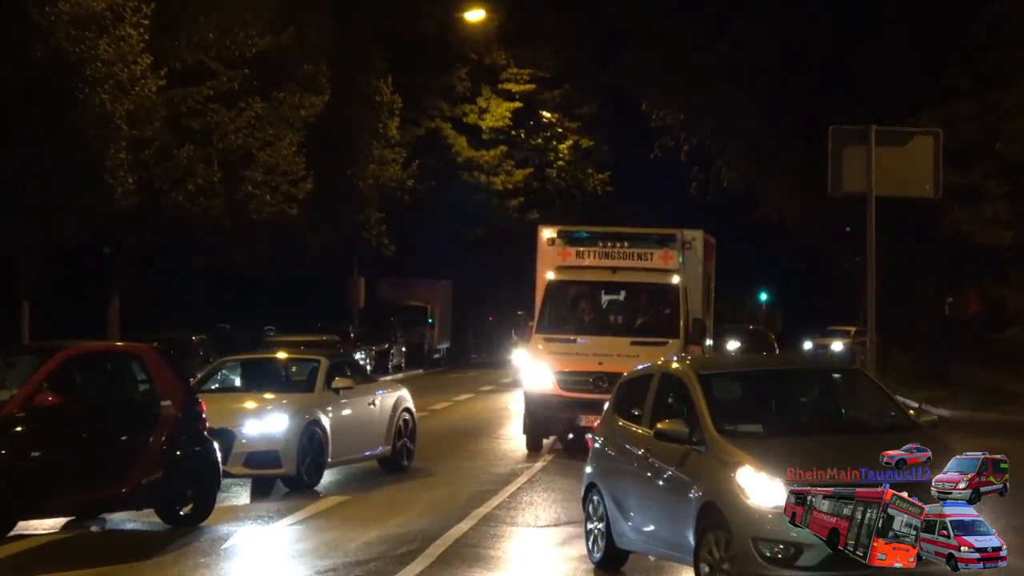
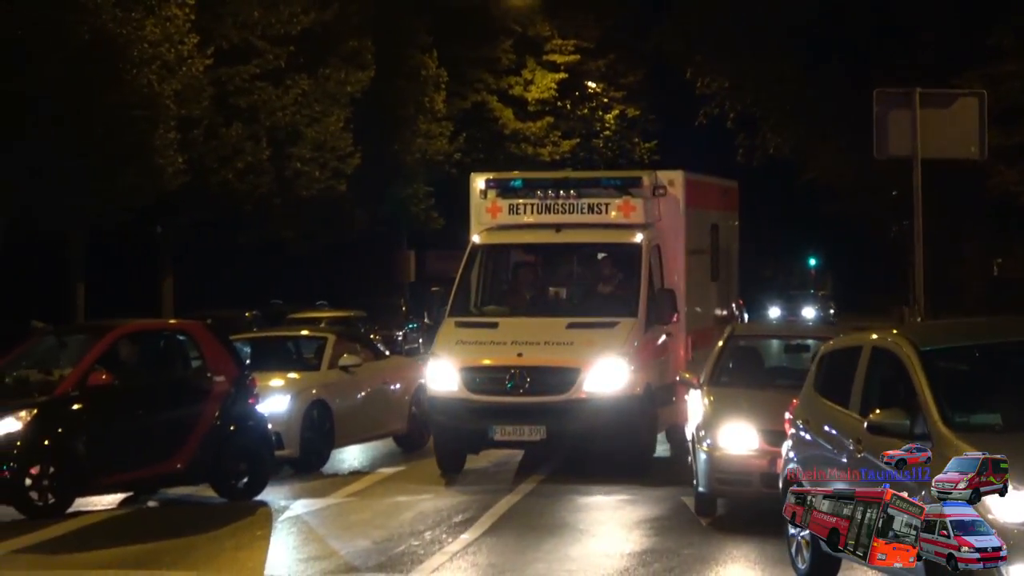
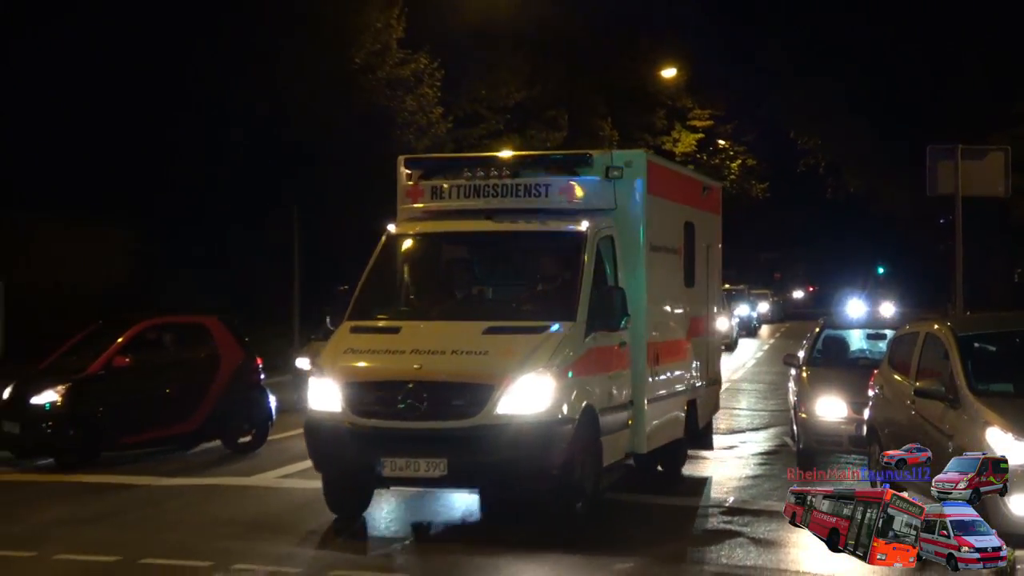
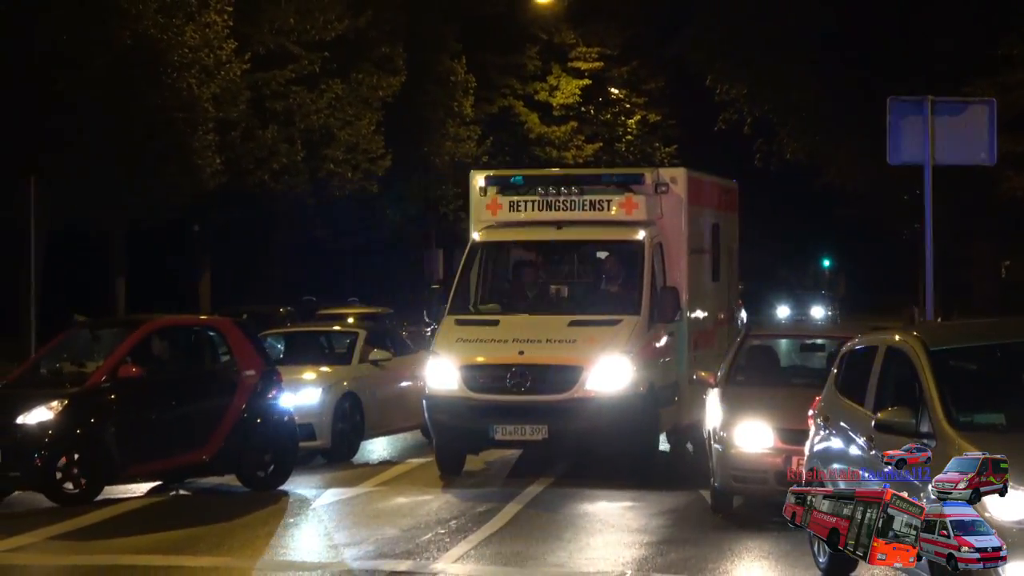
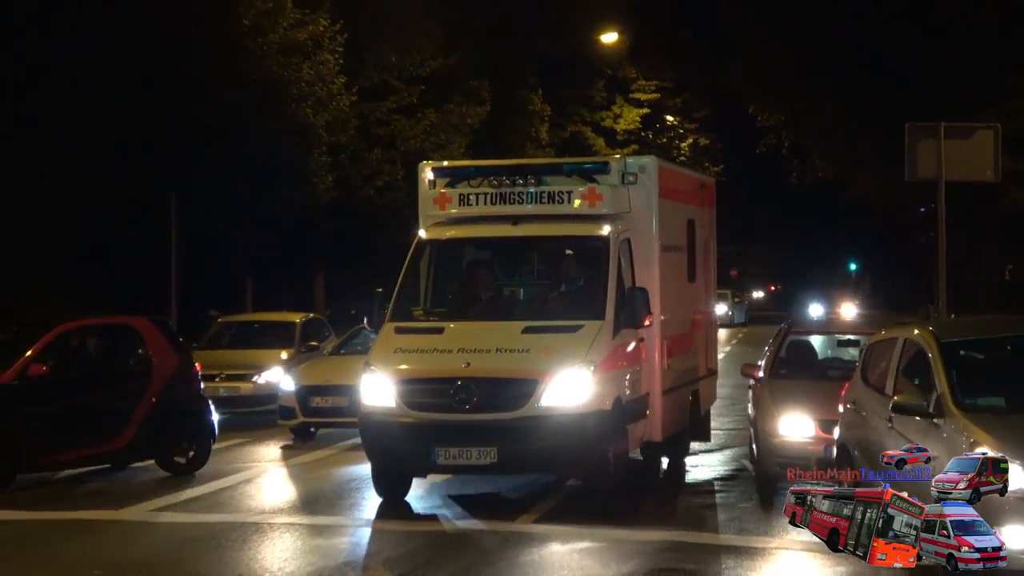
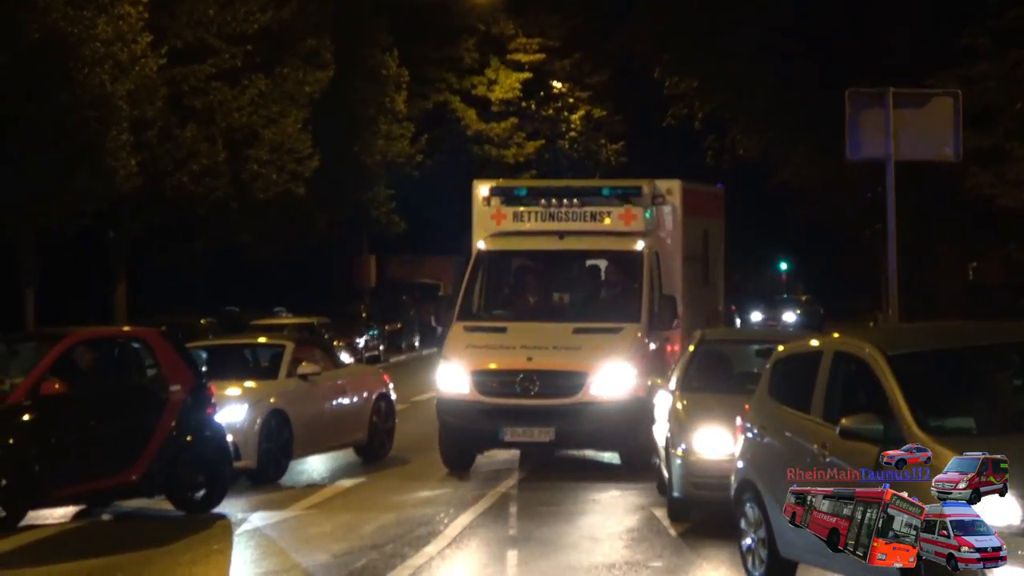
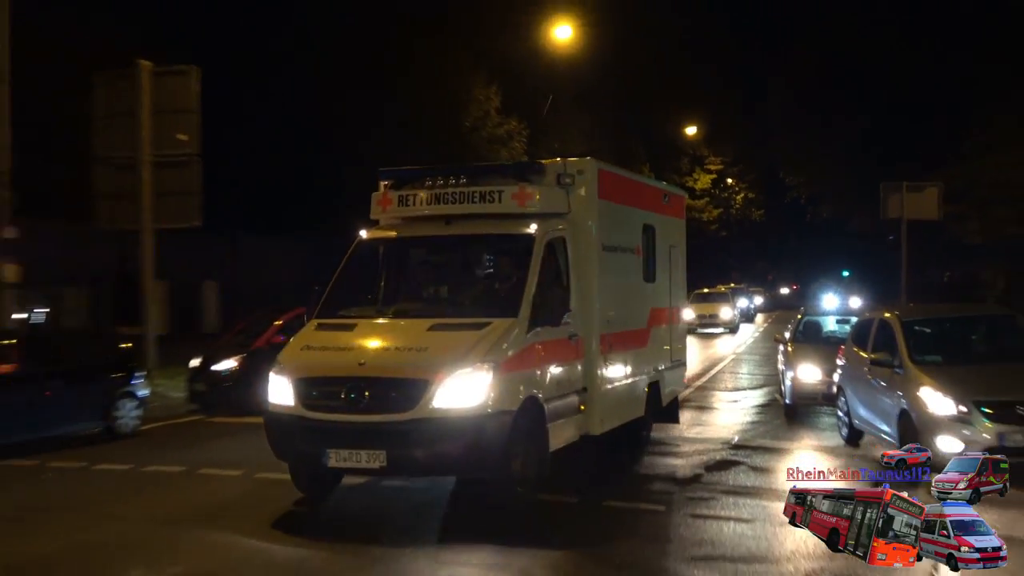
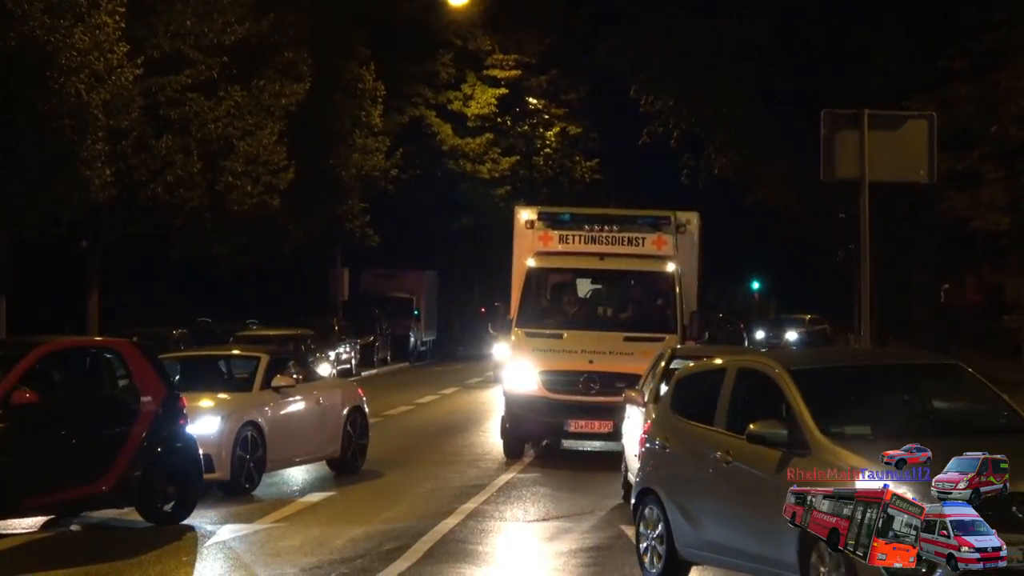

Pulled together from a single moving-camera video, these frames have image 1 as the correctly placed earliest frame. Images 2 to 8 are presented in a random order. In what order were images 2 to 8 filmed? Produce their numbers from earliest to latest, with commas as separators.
8, 6, 2, 4, 5, 3, 7
